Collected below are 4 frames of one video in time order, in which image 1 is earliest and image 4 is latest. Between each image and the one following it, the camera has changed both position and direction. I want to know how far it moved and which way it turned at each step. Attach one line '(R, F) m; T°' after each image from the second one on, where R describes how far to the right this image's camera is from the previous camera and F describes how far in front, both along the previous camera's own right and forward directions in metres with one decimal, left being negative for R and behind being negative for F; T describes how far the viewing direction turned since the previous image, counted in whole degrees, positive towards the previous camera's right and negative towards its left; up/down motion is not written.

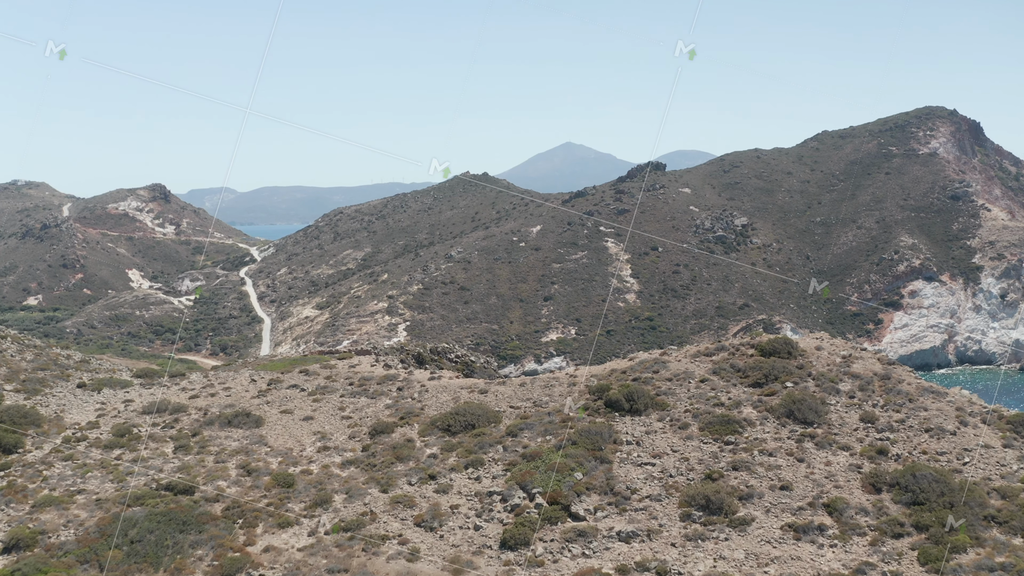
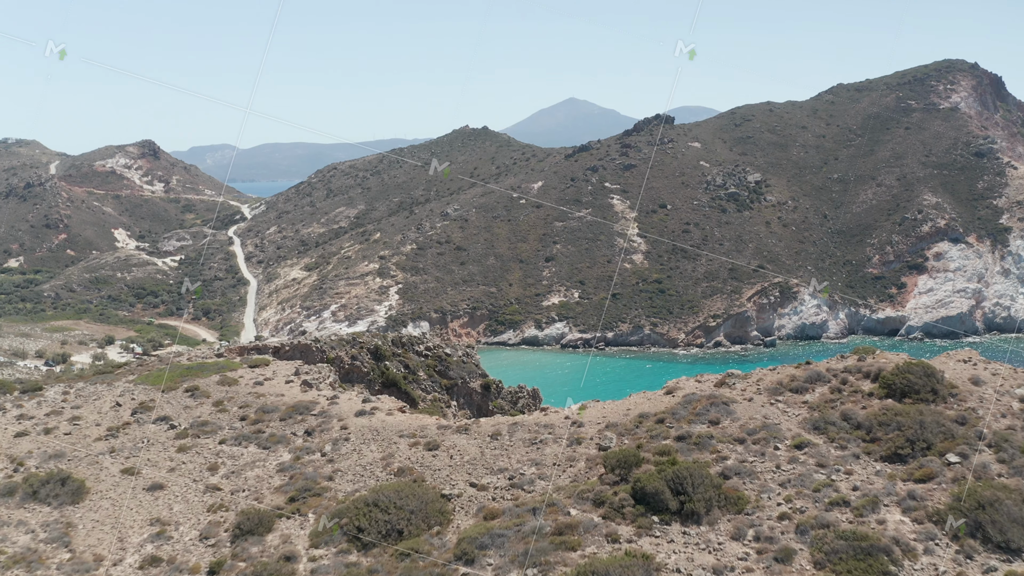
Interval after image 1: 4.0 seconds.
(+0.7, +7.1) m; 0°
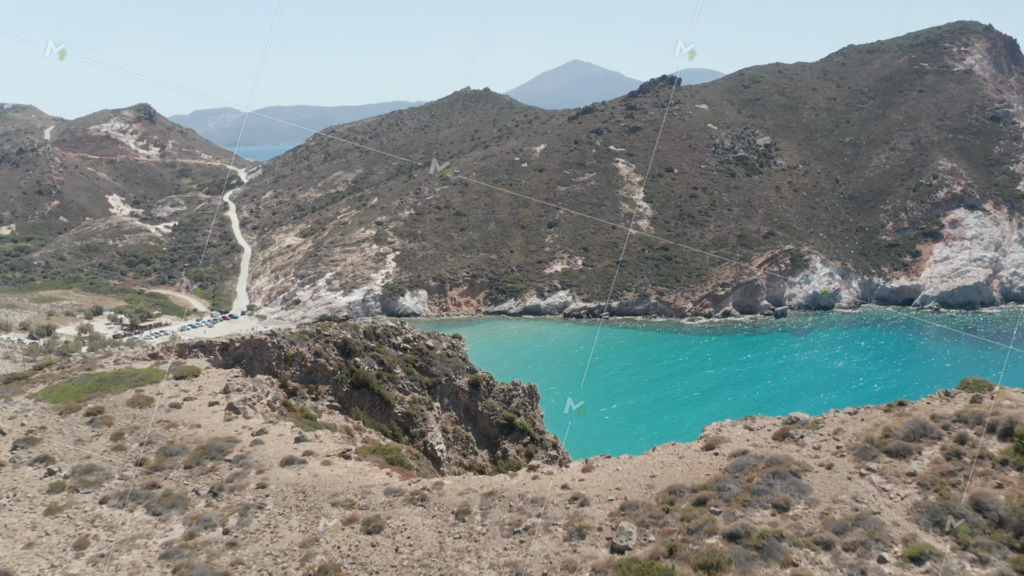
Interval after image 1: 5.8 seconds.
(+0.4, +3.5) m; 0°
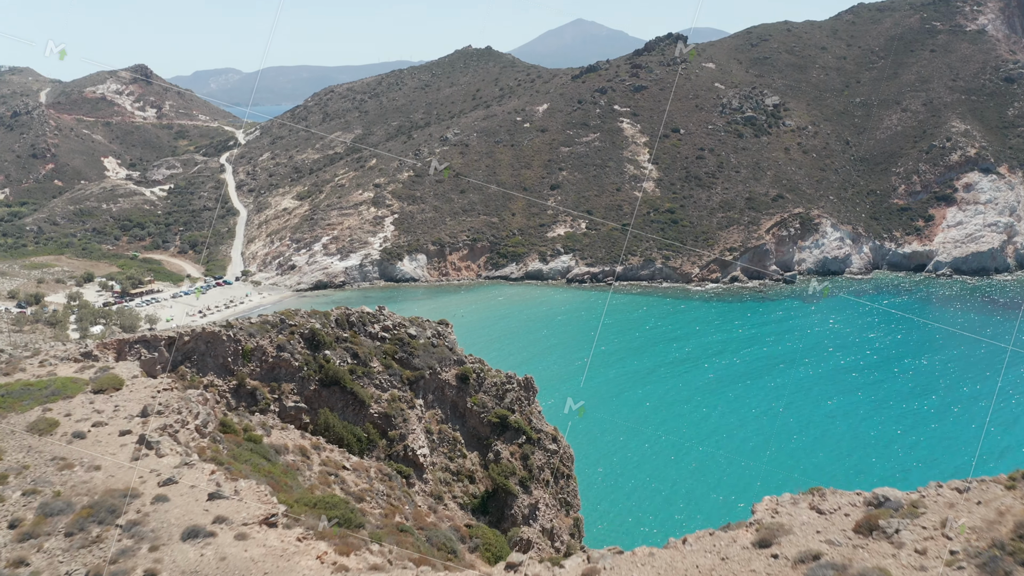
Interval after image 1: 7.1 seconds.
(+0.3, +2.6) m; 0°
